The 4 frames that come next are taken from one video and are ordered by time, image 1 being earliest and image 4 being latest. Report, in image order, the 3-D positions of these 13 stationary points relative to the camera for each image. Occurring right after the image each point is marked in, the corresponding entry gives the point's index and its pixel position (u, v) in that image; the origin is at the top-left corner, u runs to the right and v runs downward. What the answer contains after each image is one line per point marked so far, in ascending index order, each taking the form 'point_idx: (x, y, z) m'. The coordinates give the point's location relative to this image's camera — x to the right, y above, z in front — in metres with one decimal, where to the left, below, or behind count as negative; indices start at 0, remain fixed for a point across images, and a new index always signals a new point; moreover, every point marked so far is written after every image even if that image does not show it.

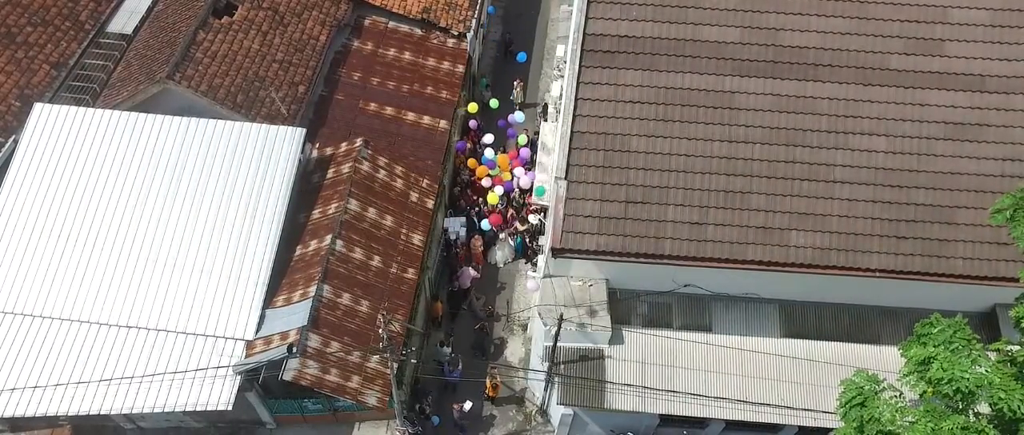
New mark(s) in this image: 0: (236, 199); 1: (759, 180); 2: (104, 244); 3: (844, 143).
0: (-5.8, +0.4, +14.5) m
1: (+4.1, +0.6, +11.4) m
2: (-8.3, -0.5, +13.9) m
3: (+5.5, +1.2, +11.5) m
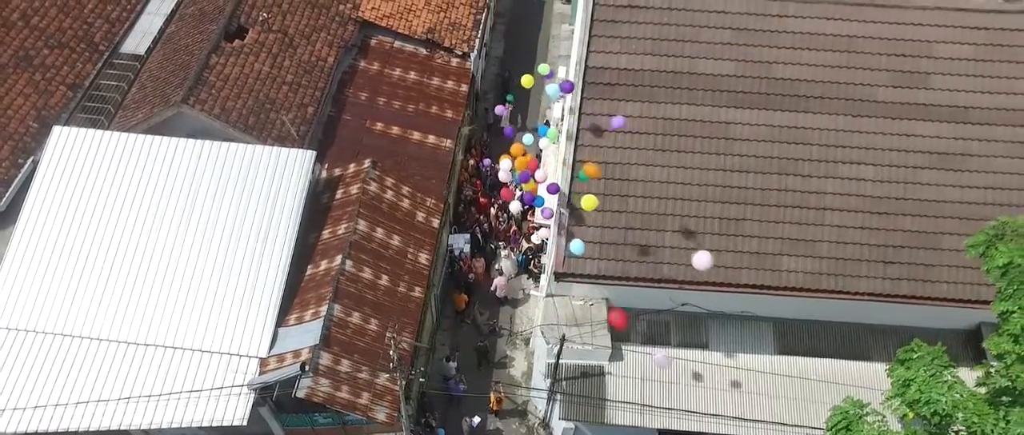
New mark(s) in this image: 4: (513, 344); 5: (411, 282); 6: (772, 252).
0: (-5.8, -0.1, +15.0) m
1: (+4.2, +0.2, +11.9) m
2: (-8.2, -1.0, +14.4) m
3: (+5.6, +0.8, +12.0) m
4: (0.0, -3.2, +17.5) m
5: (-2.3, -1.5, +15.5) m
6: (+4.5, -0.6, +11.8) m
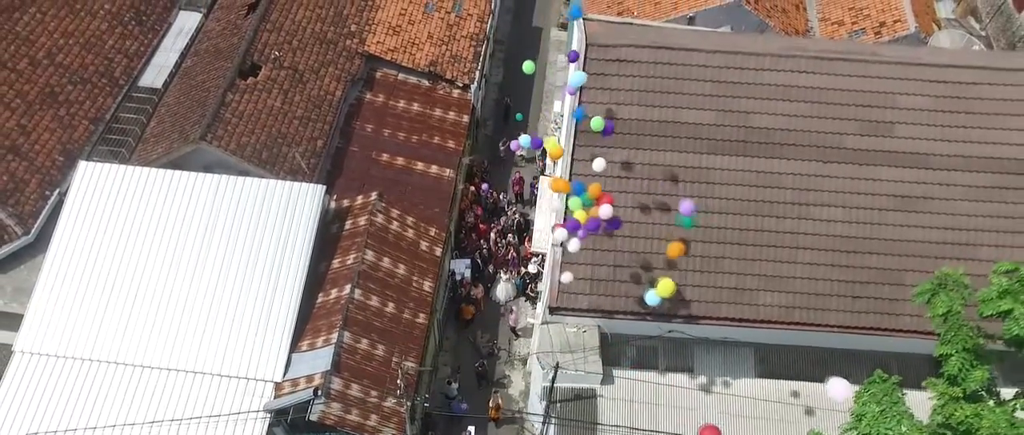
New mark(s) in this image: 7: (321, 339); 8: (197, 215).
0: (-5.8, -0.8, +16.0) m
1: (+4.2, -0.5, +12.9) m
2: (-8.2, -1.7, +15.4) m
3: (+5.6, +0.1, +13.0) m
4: (0.0, -4.0, +18.5) m
5: (-2.3, -2.2, +16.5) m
6: (+4.5, -1.3, +12.8) m
7: (-4.3, -2.7, +15.2) m
8: (-7.5, +0.1, +16.4) m
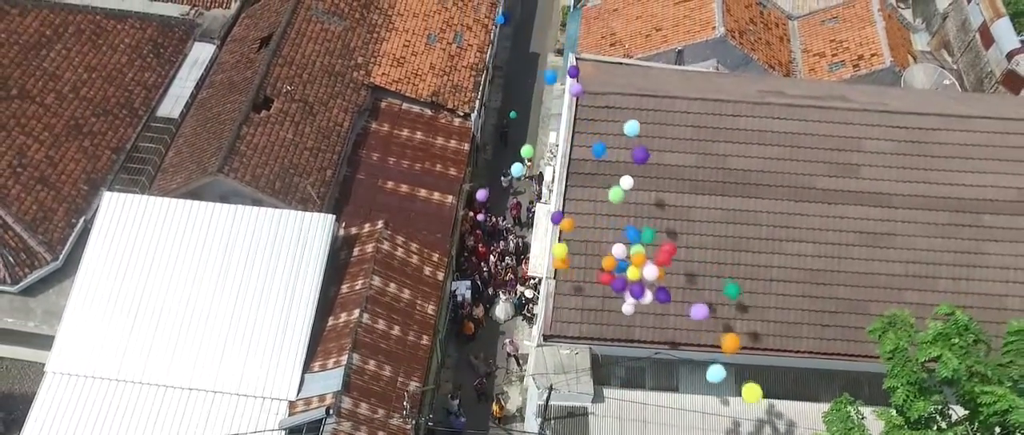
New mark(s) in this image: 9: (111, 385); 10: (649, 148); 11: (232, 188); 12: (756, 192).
0: (-5.9, -1.5, +17.1) m
1: (+4.1, -1.2, +14.1) m
2: (-8.3, -2.4, +16.5) m
3: (+5.5, -0.6, +14.1) m
4: (-0.1, -4.7, +19.6) m
5: (-2.4, -2.9, +17.6) m
6: (+4.4, -2.0, +14.0) m
7: (-4.3, -3.4, +16.4) m
8: (-7.6, -0.6, +17.5) m
9: (-9.3, -3.9, +15.9) m
10: (+2.9, +1.5, +14.6) m
11: (-7.6, +0.8, +18.5) m
12: (+5.1, +0.5, +14.3) m
